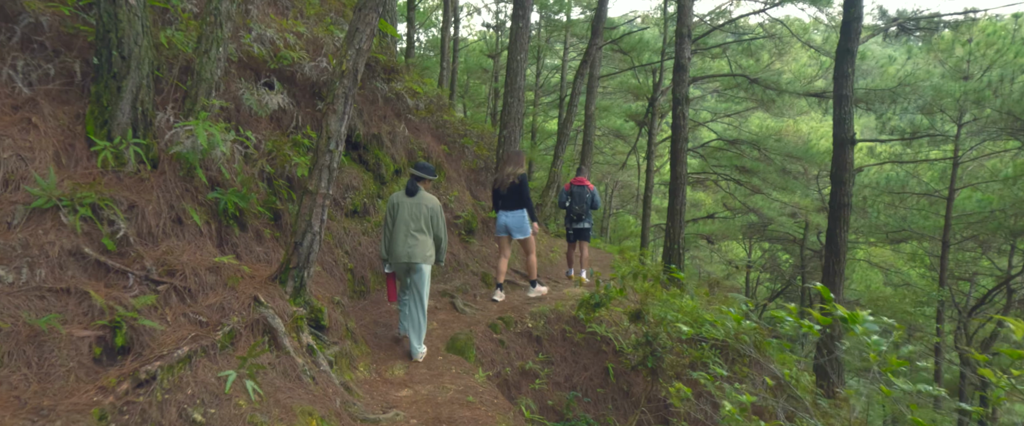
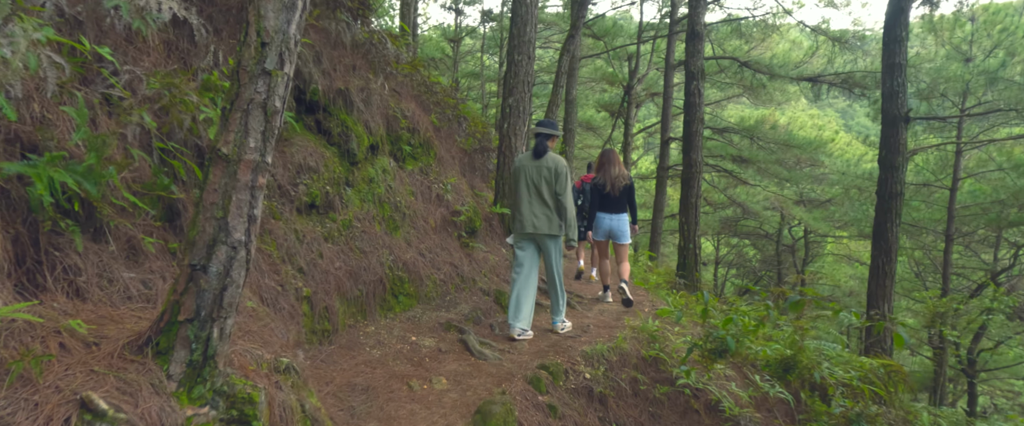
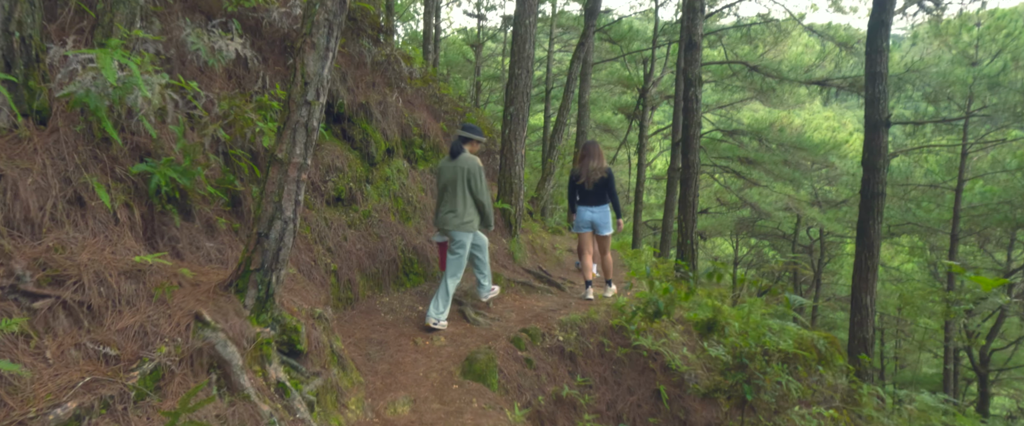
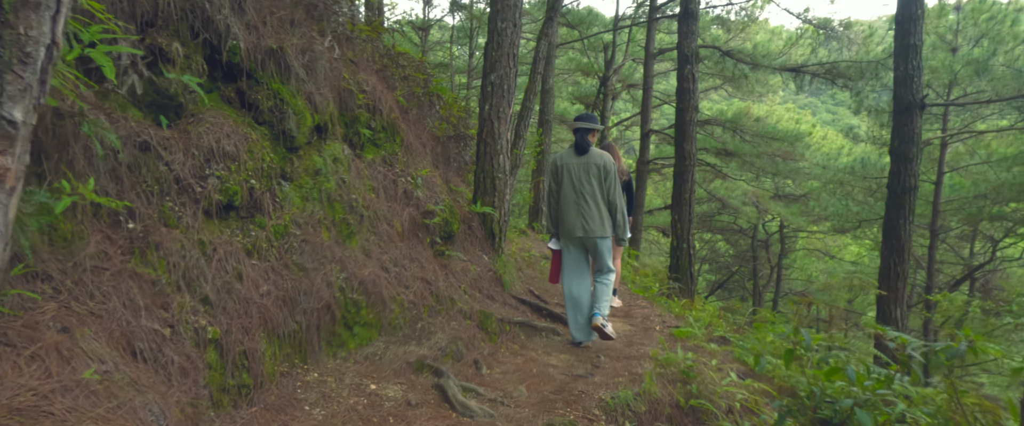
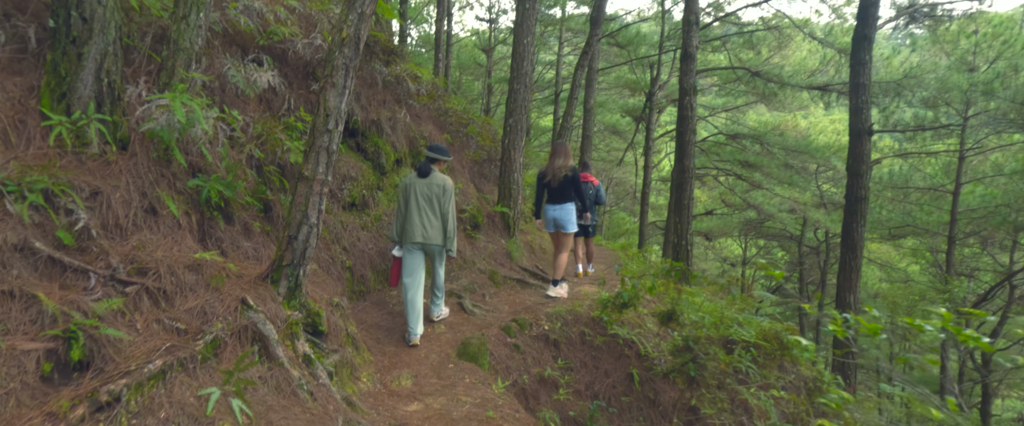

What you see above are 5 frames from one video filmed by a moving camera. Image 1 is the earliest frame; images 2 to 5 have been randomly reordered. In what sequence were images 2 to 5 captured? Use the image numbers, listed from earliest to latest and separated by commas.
5, 3, 2, 4
